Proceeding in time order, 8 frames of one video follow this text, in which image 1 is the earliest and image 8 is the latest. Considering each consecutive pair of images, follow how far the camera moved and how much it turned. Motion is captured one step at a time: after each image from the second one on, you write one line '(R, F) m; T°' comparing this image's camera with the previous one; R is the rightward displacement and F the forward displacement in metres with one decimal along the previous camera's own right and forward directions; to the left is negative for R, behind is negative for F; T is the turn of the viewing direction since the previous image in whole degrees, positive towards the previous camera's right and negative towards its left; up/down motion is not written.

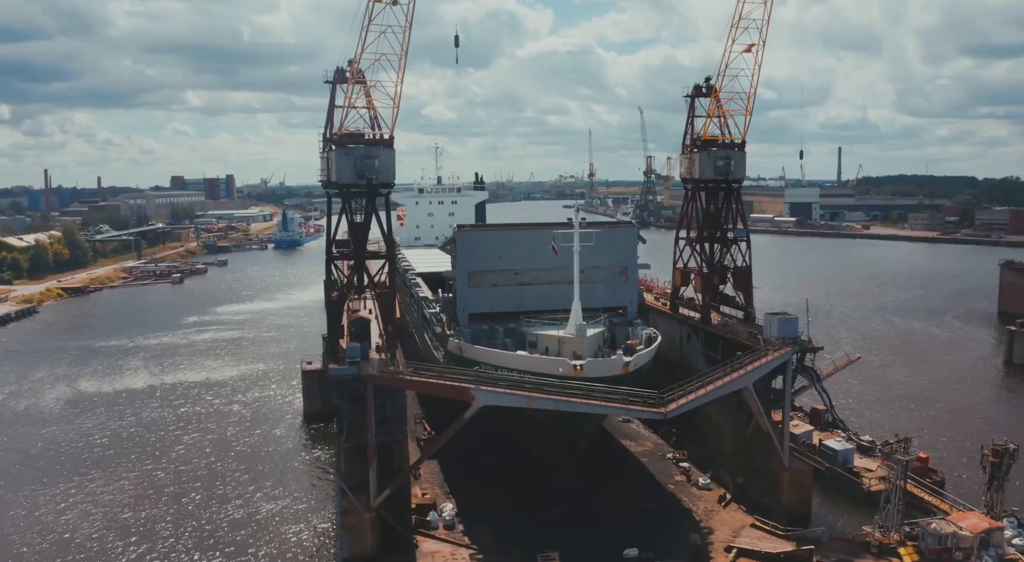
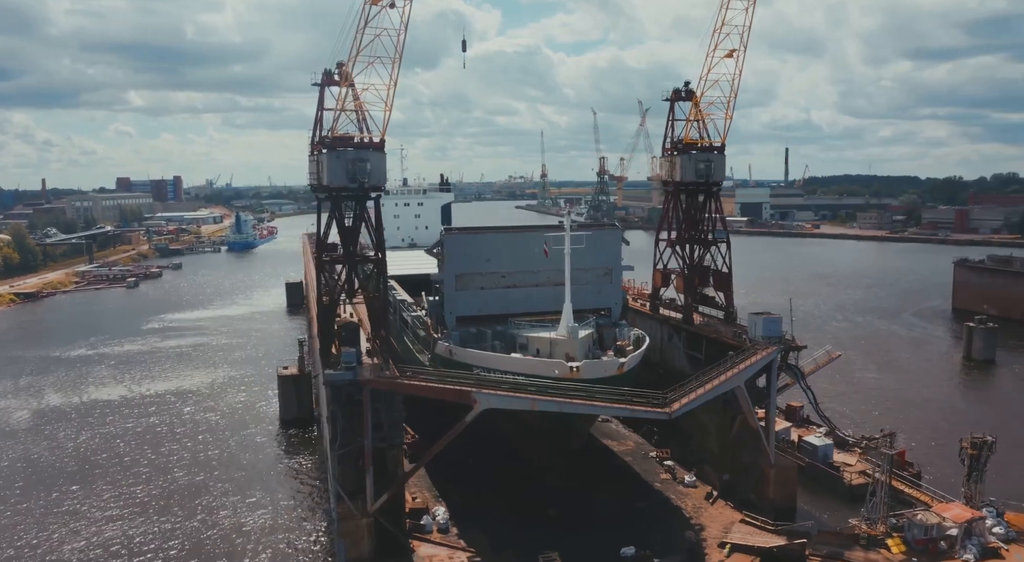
(-0.5, 0.0) m; +3°
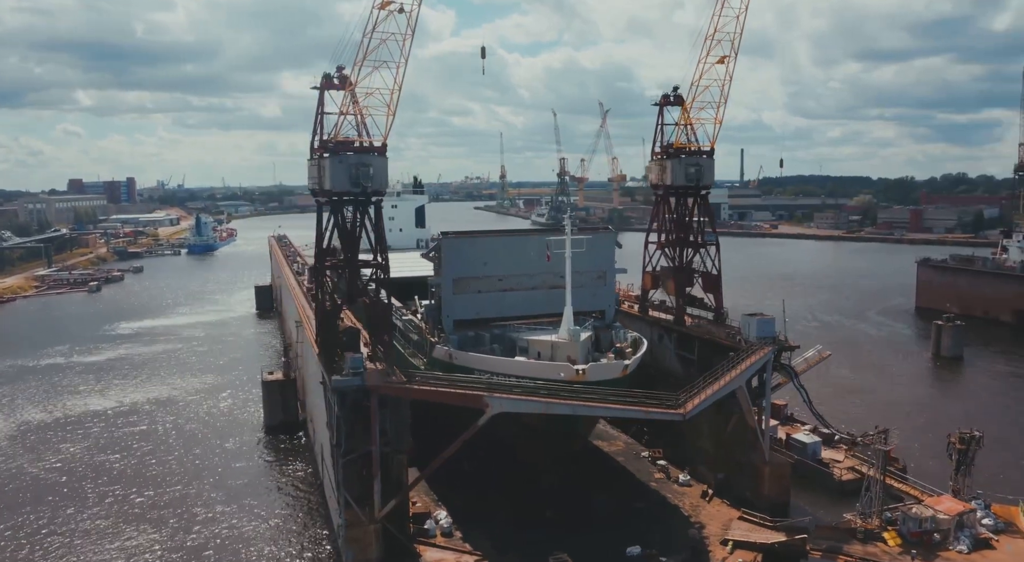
(-0.6, 0.0) m; +3°
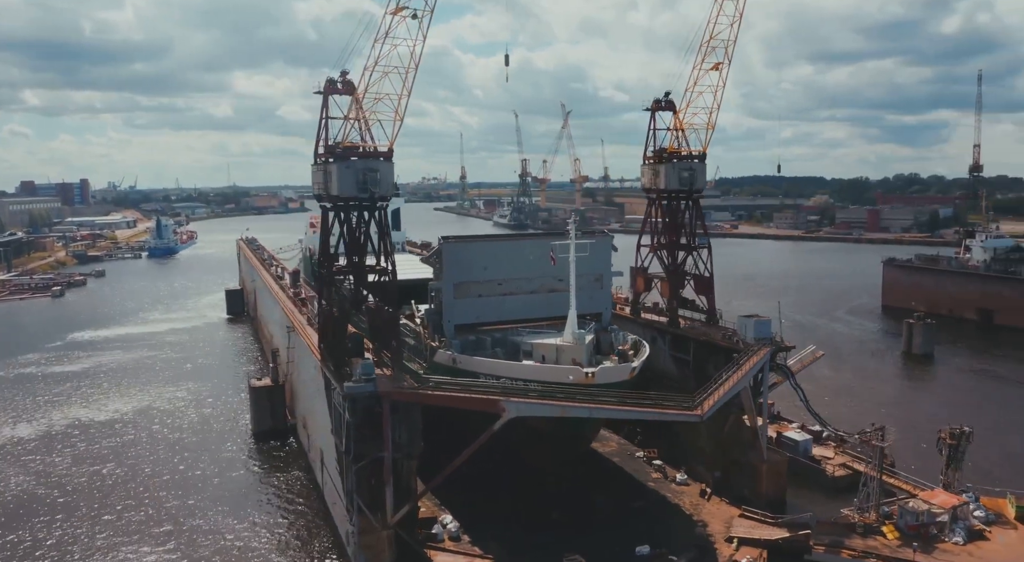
(-0.6, -0.1) m; +3°
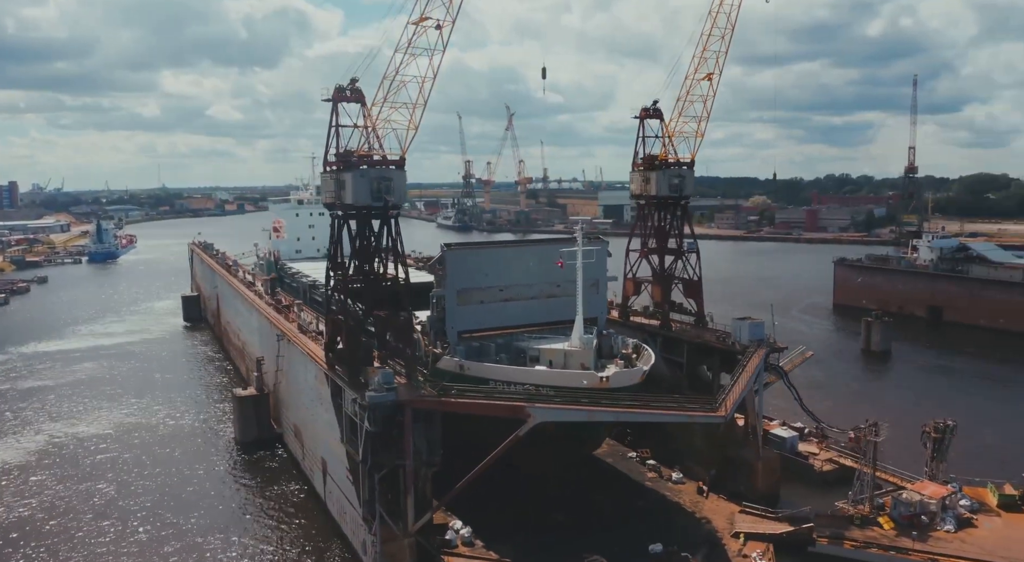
(-1.0, -0.2) m; +4°
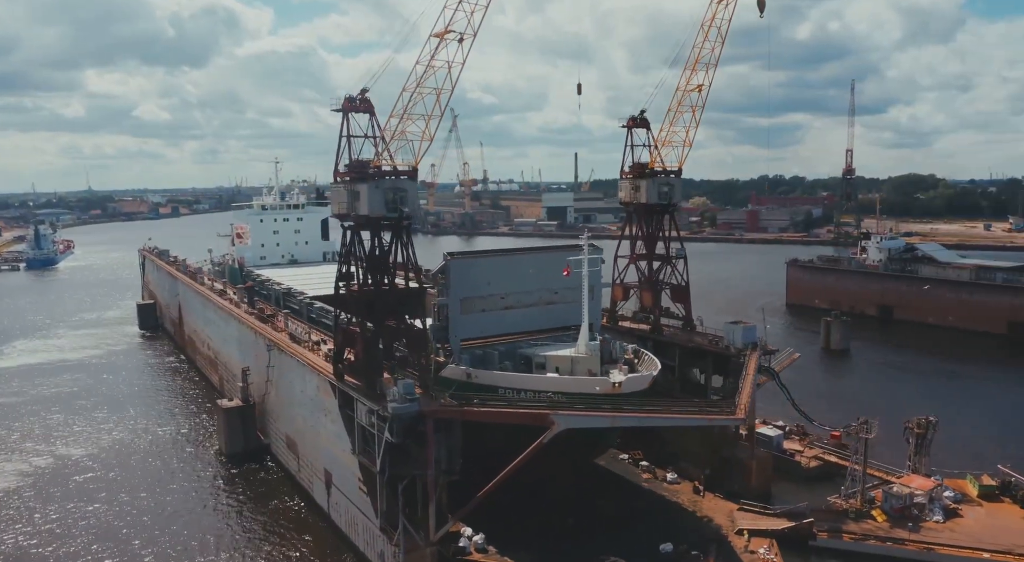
(-1.0, -0.2) m; +4°
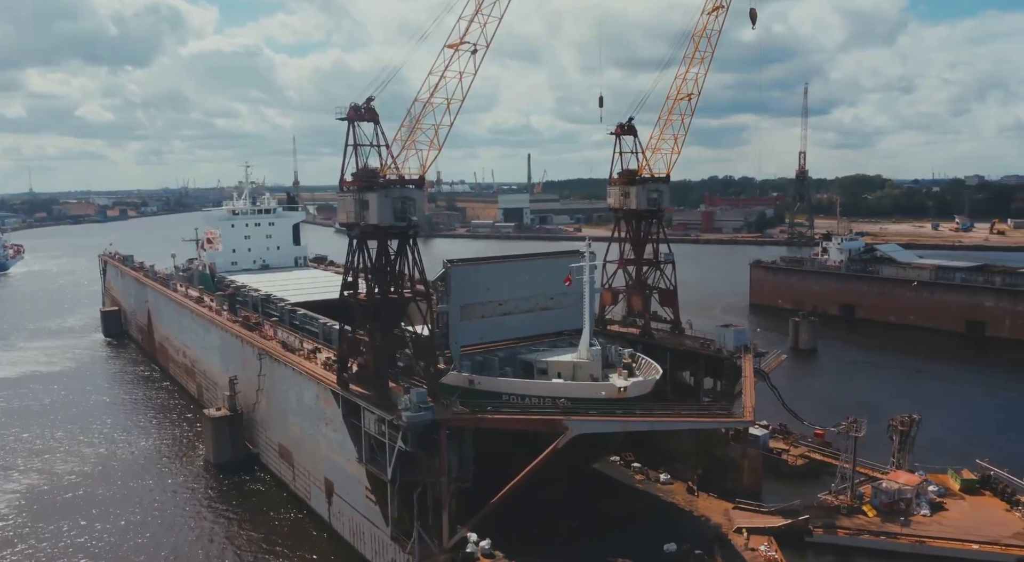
(-0.8, -0.1) m; +3°
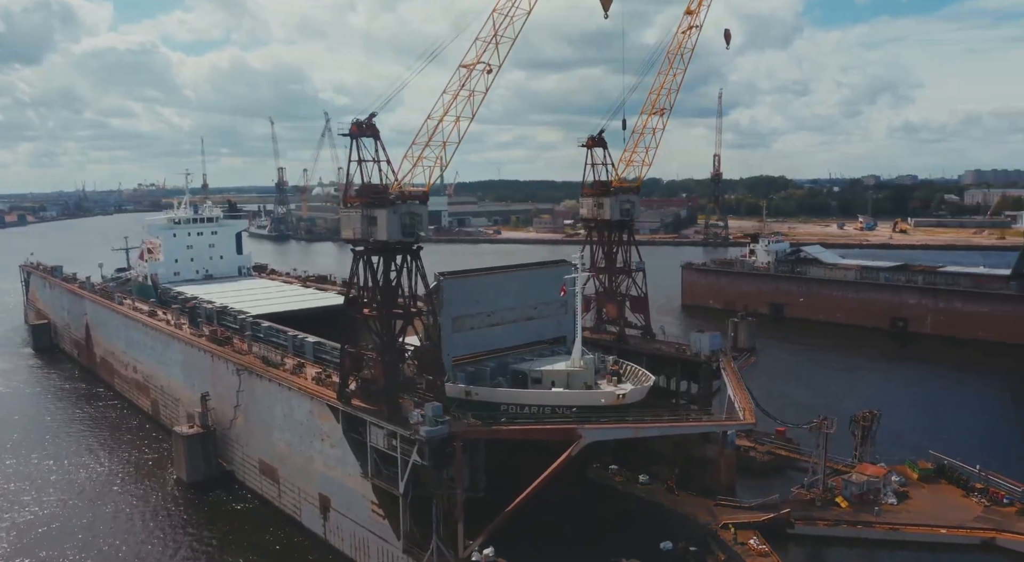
(-1.4, -0.2) m; +6°
